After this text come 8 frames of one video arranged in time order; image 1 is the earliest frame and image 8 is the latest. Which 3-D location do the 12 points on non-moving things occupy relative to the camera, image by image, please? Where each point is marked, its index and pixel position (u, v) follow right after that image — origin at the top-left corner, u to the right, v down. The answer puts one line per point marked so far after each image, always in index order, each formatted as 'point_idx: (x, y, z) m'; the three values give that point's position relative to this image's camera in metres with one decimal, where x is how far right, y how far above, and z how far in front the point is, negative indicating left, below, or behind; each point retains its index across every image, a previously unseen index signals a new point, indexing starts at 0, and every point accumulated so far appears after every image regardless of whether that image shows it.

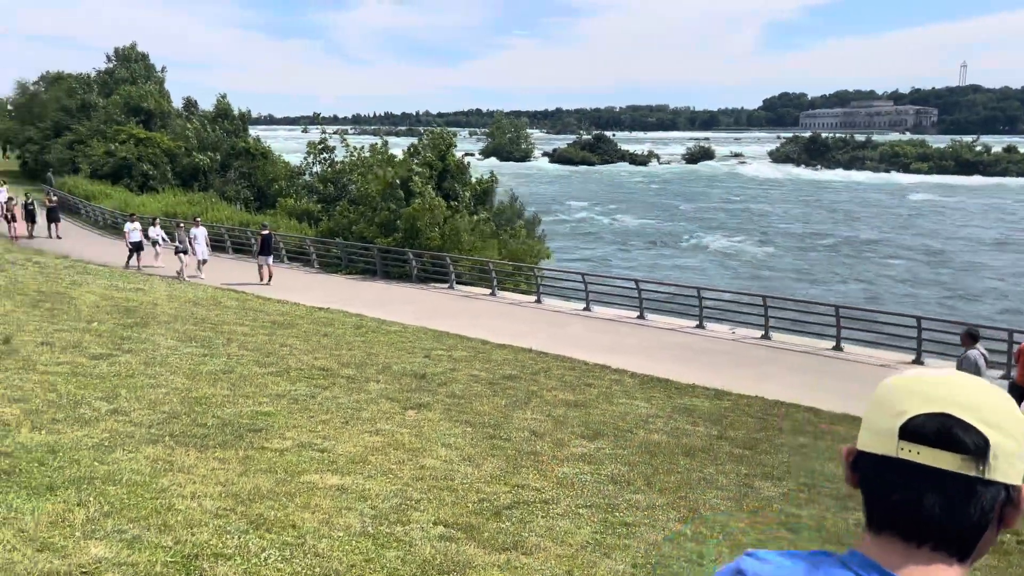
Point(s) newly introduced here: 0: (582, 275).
0: (+1.6, +0.3, +18.6) m
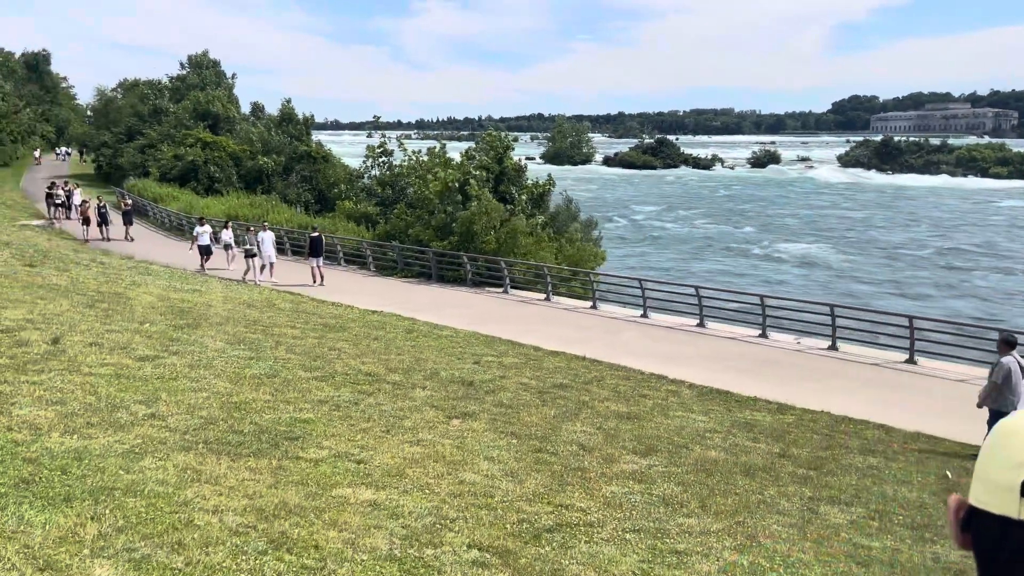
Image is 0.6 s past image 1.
0: (+2.8, +0.2, +18.1) m
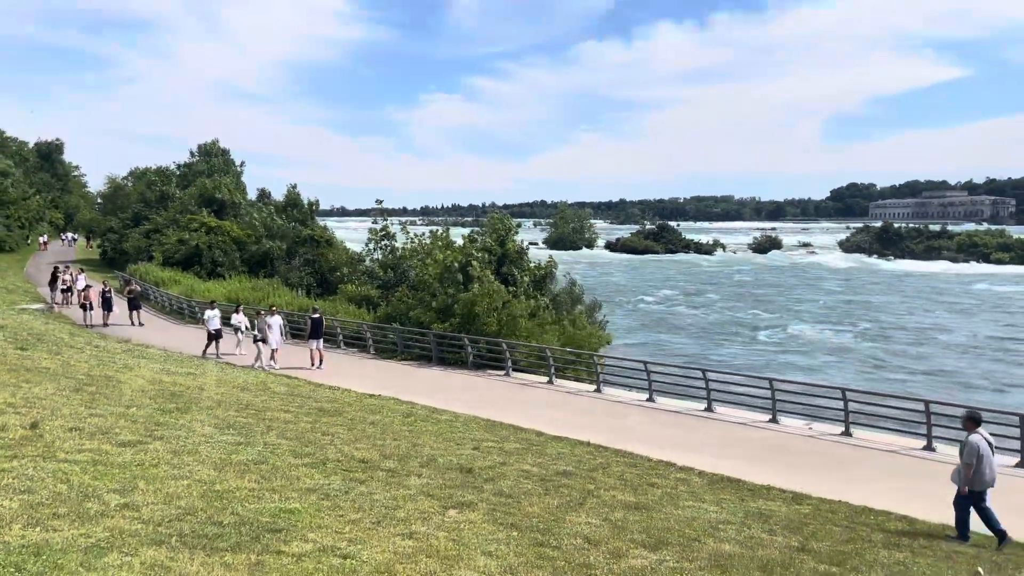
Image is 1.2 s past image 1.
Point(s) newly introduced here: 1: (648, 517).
0: (+2.9, -1.7, +17.7) m
1: (+1.4, -2.3, +8.3) m
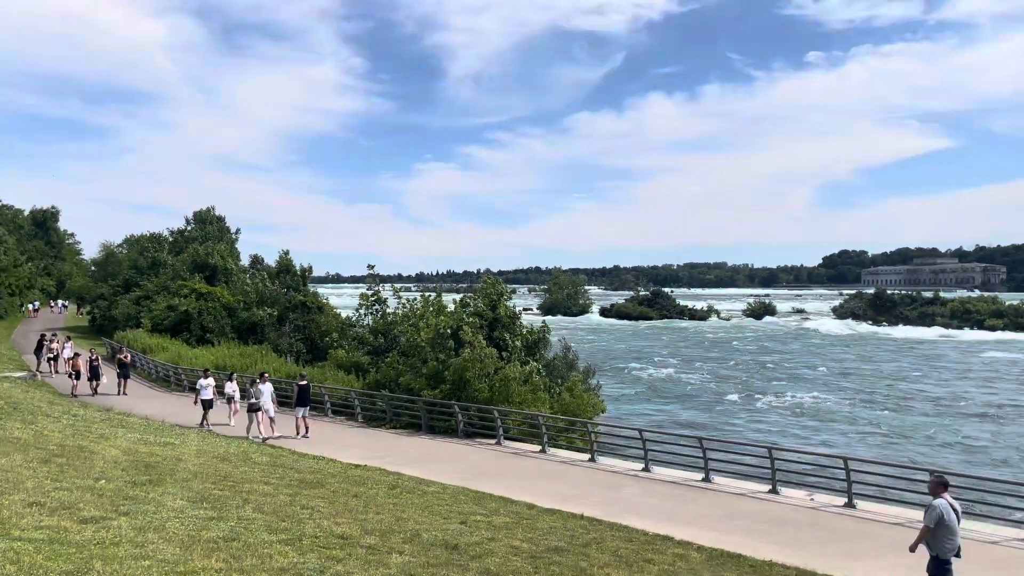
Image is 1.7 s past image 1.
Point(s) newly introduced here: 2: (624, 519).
0: (+2.7, -3.1, +17.2) m
1: (+1.3, -3.0, +7.8) m
2: (+1.7, -3.5, +12.2) m
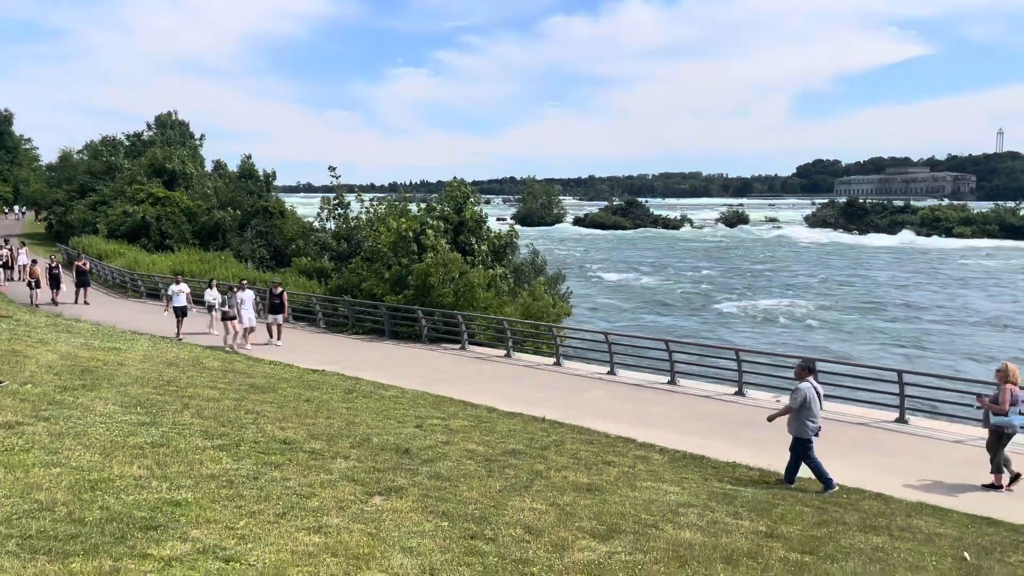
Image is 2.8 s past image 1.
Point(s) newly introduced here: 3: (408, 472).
0: (+2.0, -1.0, +16.9) m
1: (+0.8, -2.0, +7.5) m
2: (+1.1, -2.0, +11.9) m
3: (-1.0, -1.7, +7.7) m
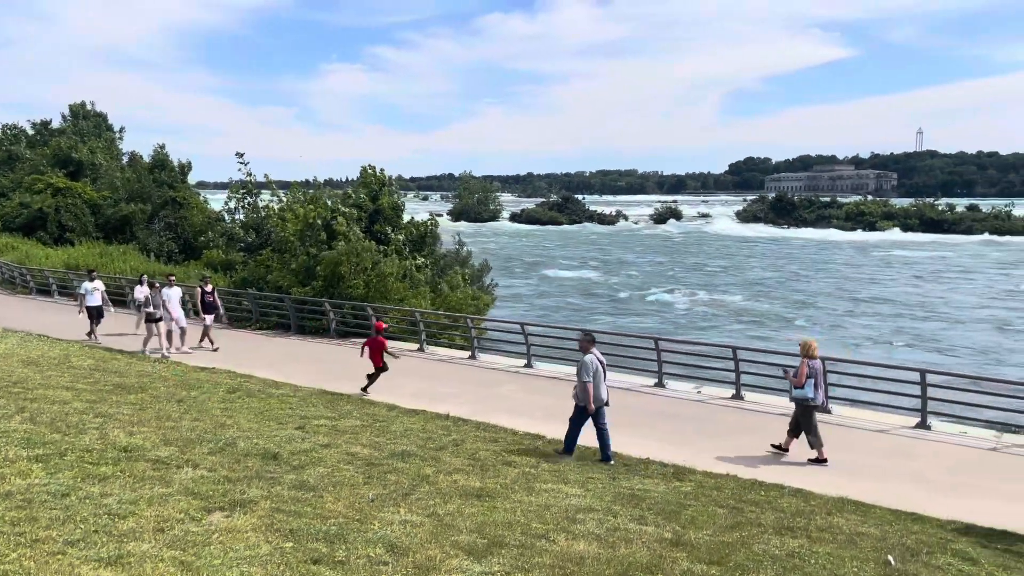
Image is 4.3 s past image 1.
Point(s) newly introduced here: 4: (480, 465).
0: (+0.3, -0.8, +16.0) m
1: (-0.2, -1.8, +6.6) m
2: (-0.2, -1.8, +11.0) m
3: (-2.0, -1.6, +6.7) m
4: (-0.3, -1.8, +8.2) m
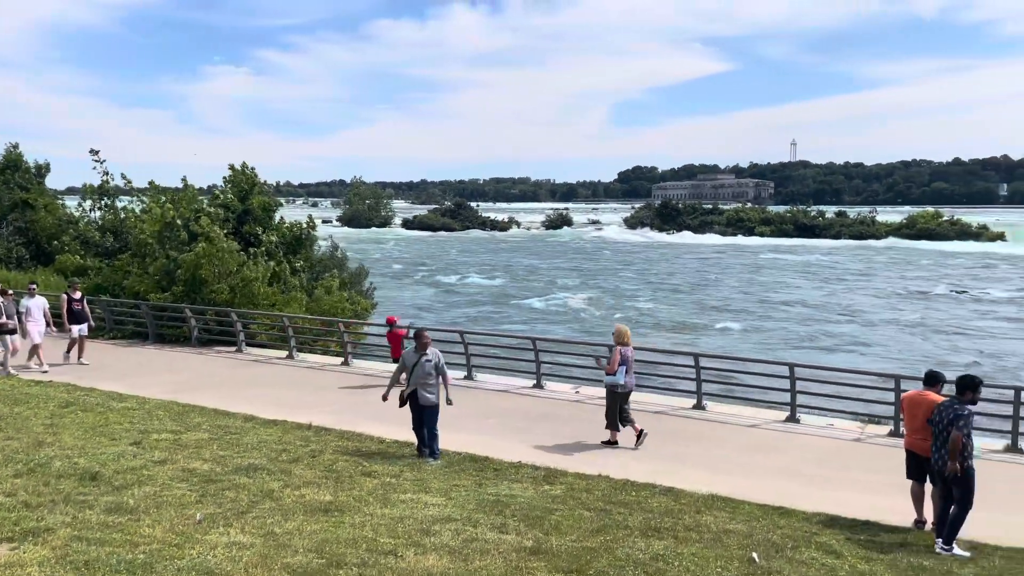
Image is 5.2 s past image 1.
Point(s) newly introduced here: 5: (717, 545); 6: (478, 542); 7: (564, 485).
0: (-2.1, -0.8, +15.4) m
1: (-1.3, -1.7, +6.0) m
2: (-1.9, -1.8, +10.4) m
3: (-3.1, -1.6, +5.8) m
4: (-1.7, -1.8, +7.6) m
5: (+1.5, -1.9, +6.1) m
6: (-0.2, -1.8, +5.8) m
7: (+0.5, -1.9, +7.8) m
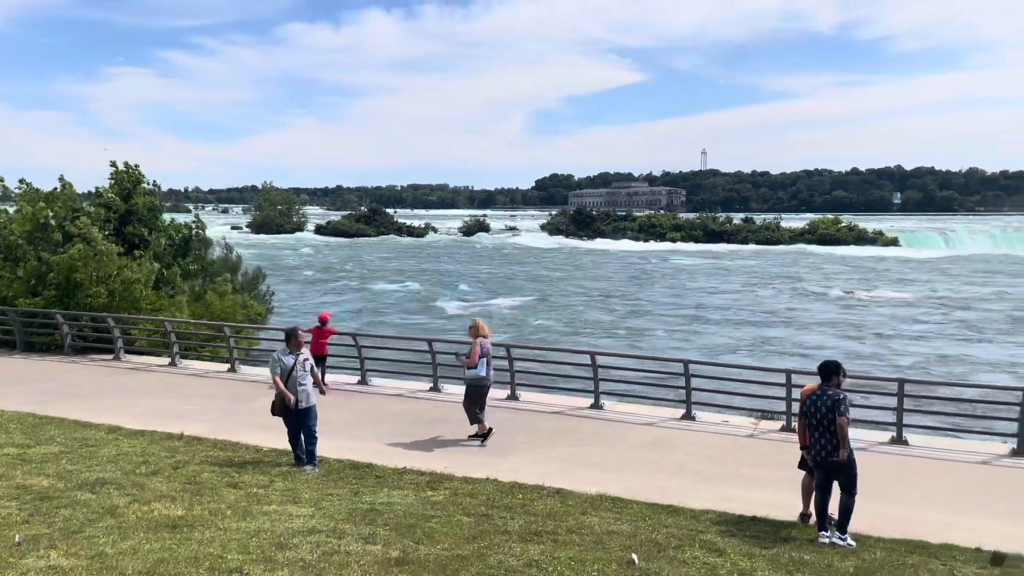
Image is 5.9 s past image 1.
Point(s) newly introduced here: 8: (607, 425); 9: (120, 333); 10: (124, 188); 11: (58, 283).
0: (-3.9, -0.9, +14.7) m
1: (-2.2, -1.7, +5.4) m
2: (-3.3, -1.8, +9.7) m
3: (-4.0, -1.5, +5.1) m
4: (-2.7, -1.7, +7.0) m
5: (+0.6, -1.9, +5.8) m
6: (-1.1, -1.7, +5.3) m
7: (-0.6, -1.8, +7.4) m
8: (+1.2, -1.7, +10.1) m
9: (-7.0, -0.8, +14.5) m
10: (-9.1, +2.3, +19.2) m
11: (-8.7, +0.1, +15.7) m
